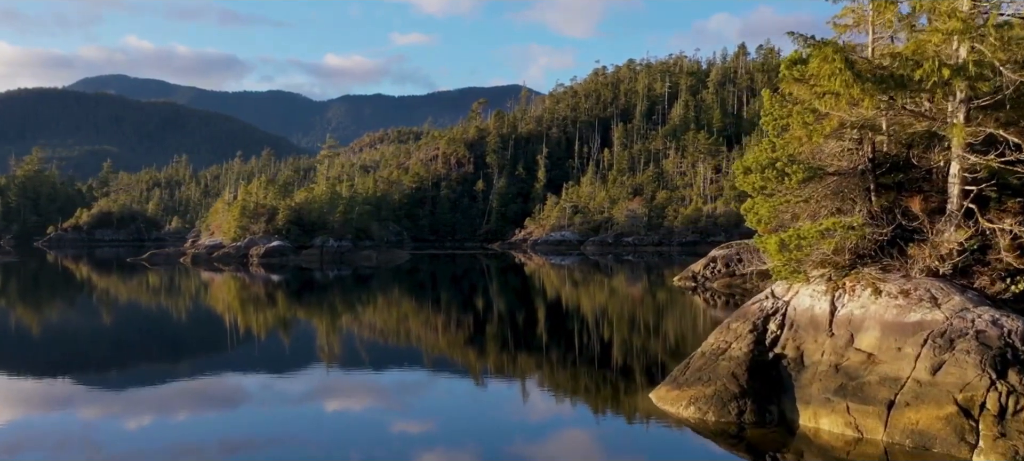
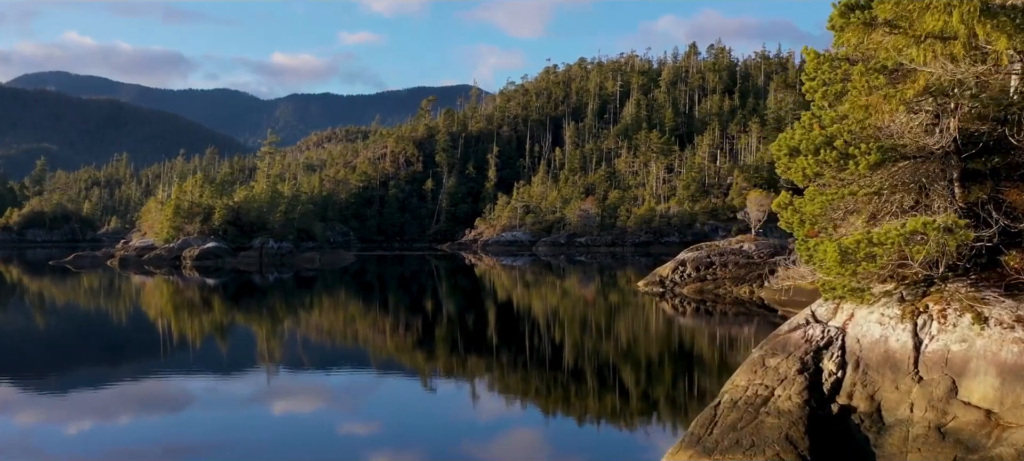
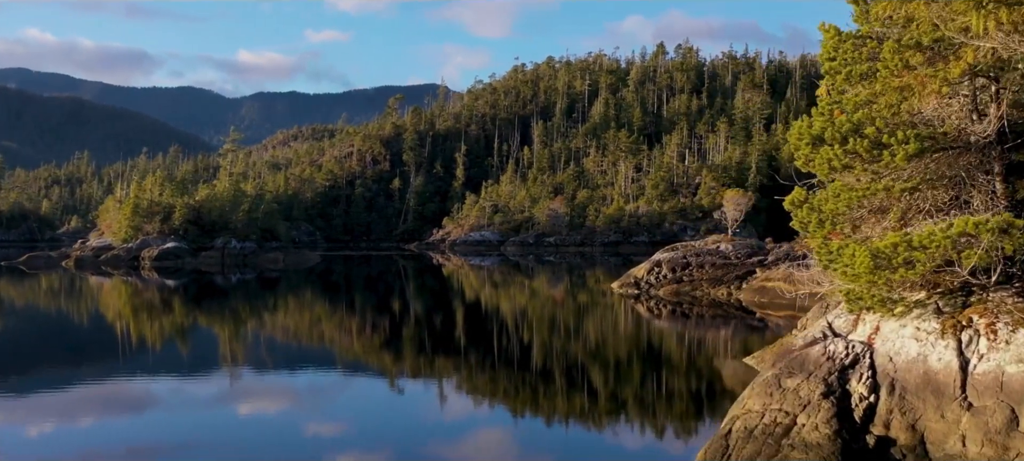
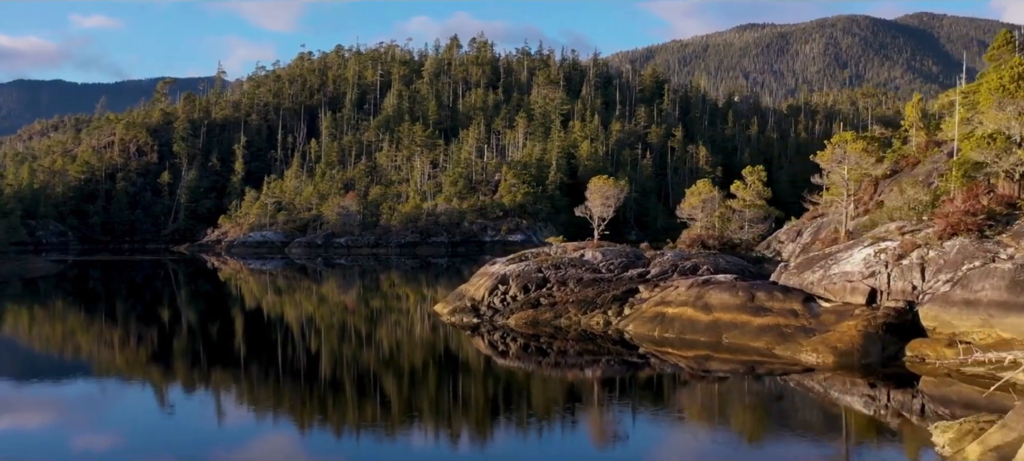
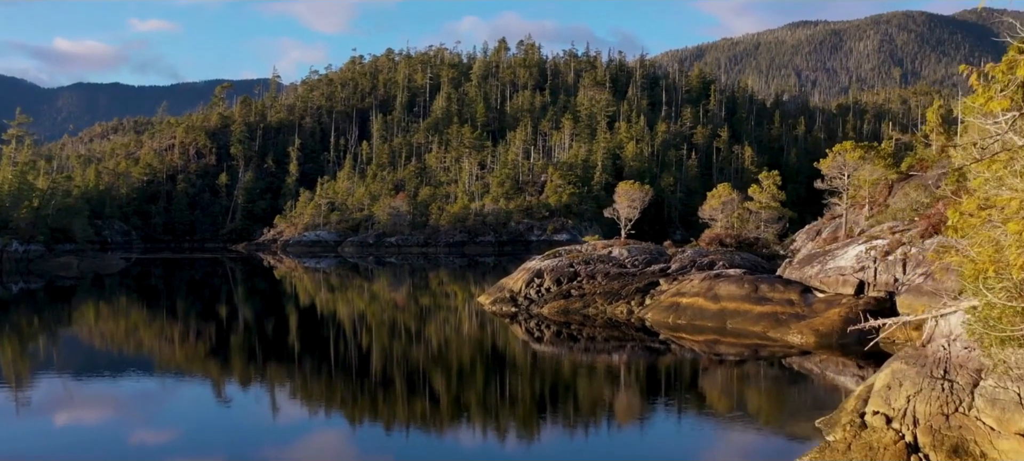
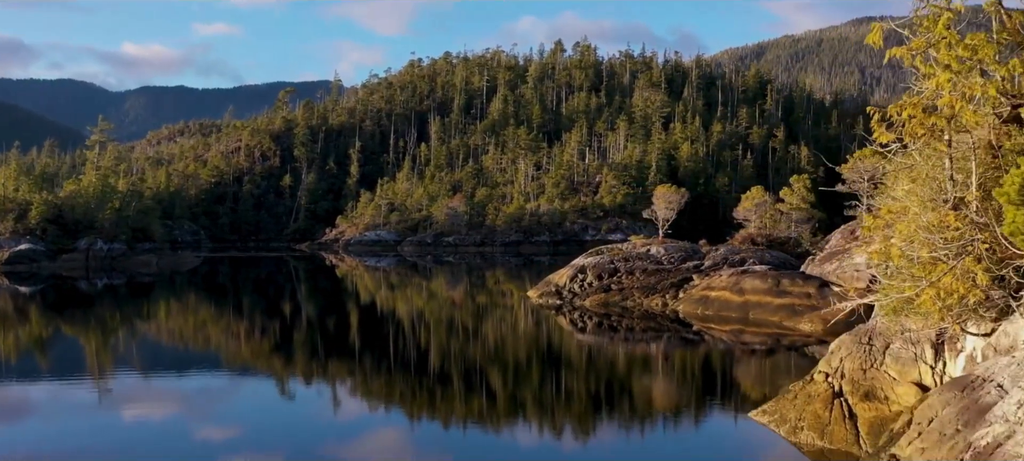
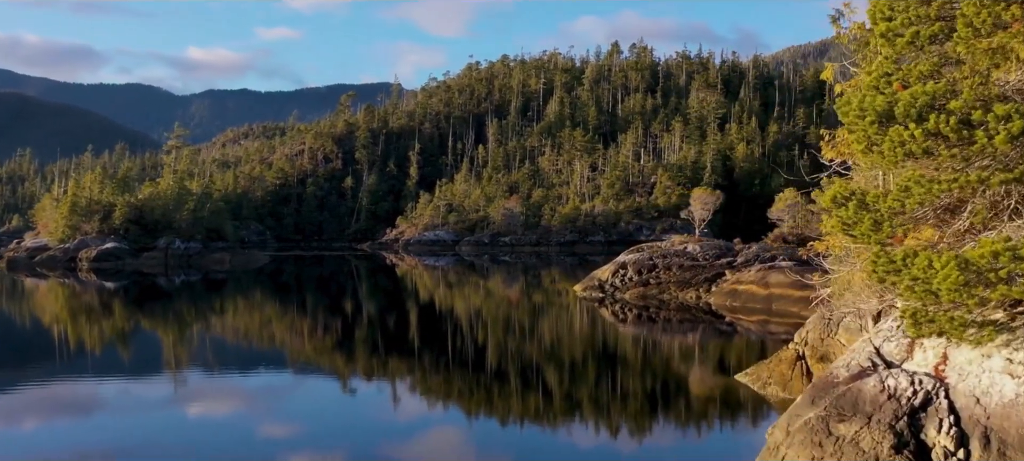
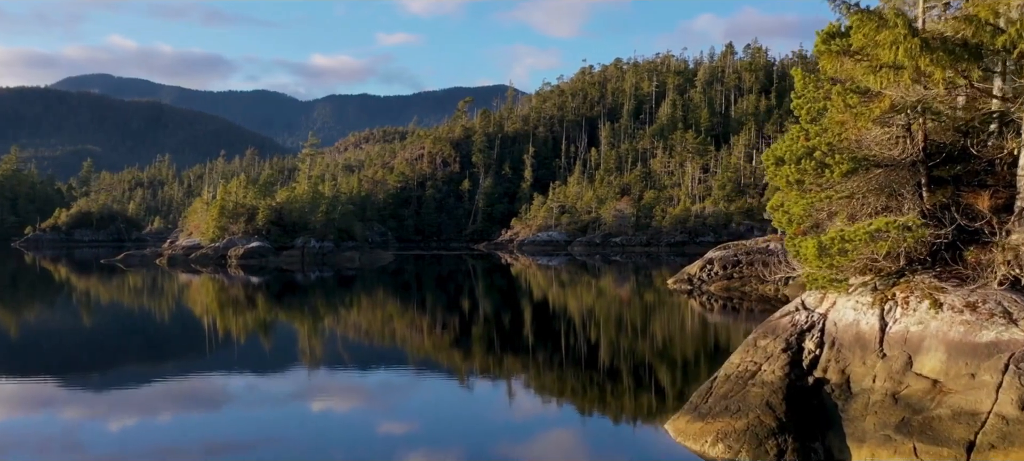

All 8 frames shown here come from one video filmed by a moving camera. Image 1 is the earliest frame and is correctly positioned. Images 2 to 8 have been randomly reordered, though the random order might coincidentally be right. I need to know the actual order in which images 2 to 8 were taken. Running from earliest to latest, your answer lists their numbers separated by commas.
8, 2, 3, 7, 6, 5, 4
